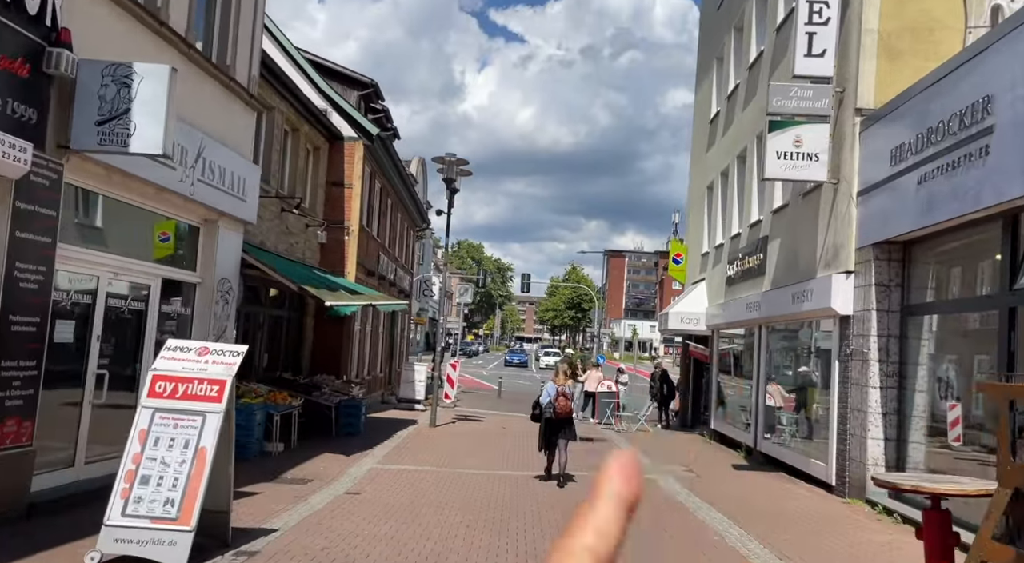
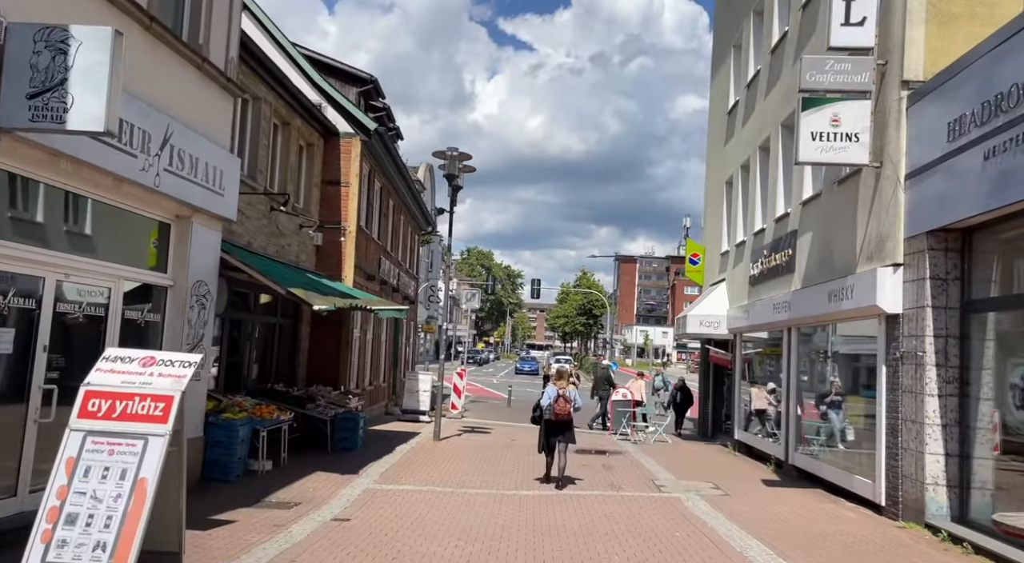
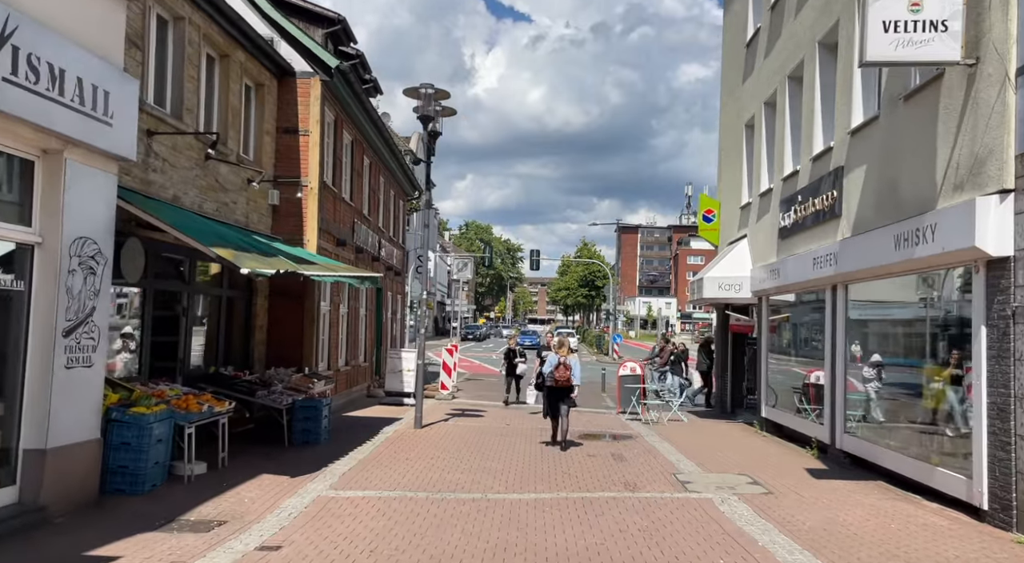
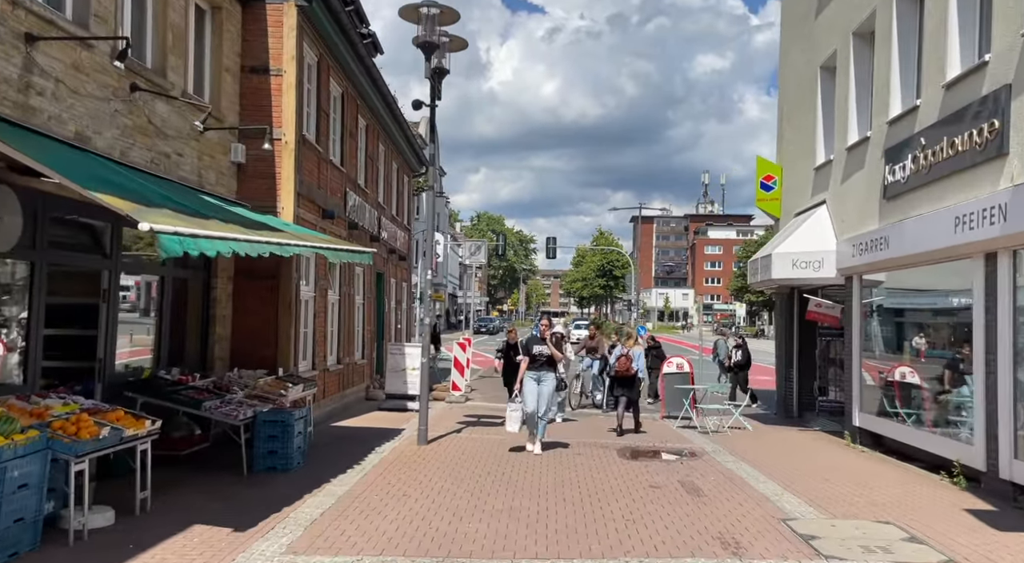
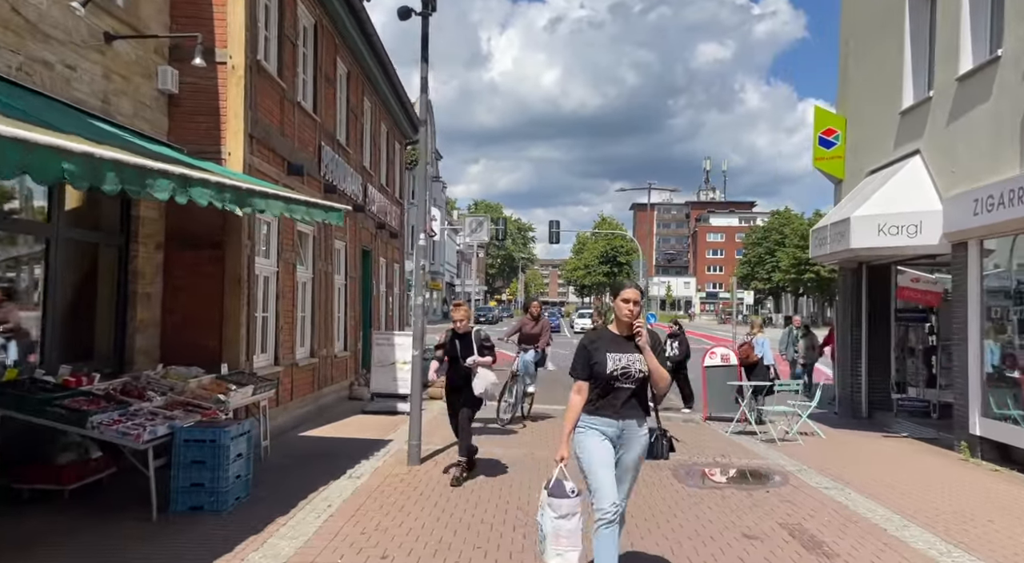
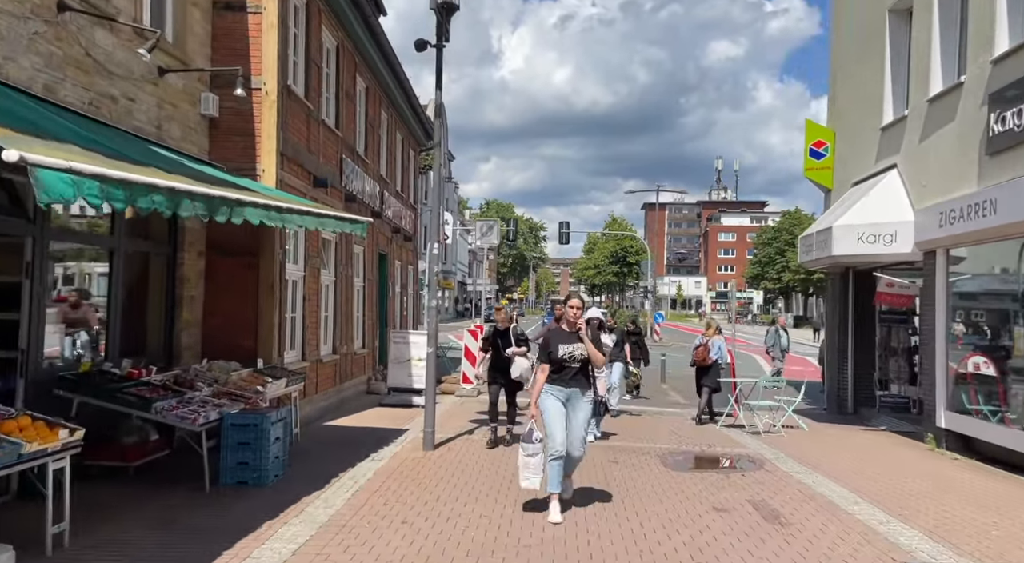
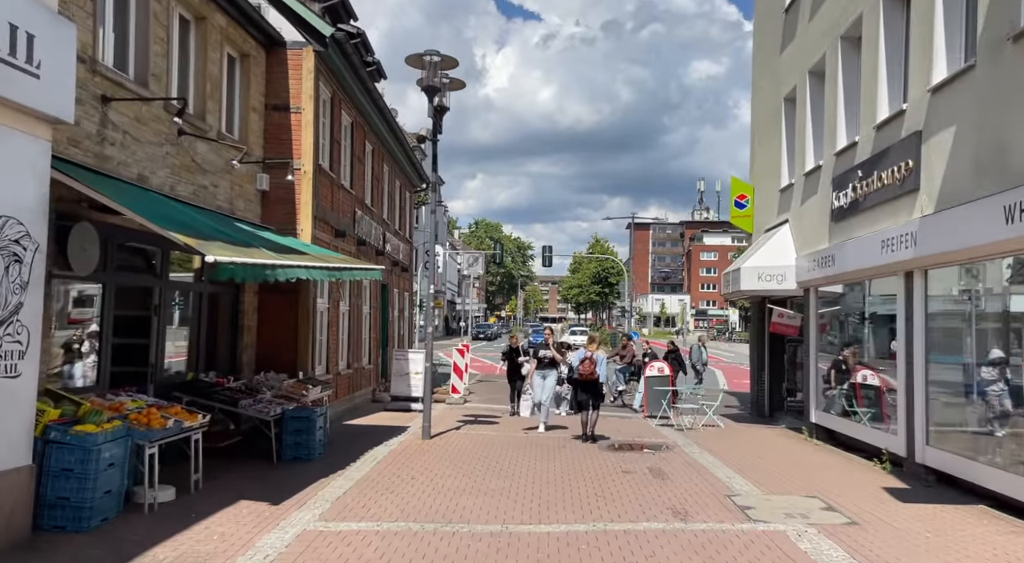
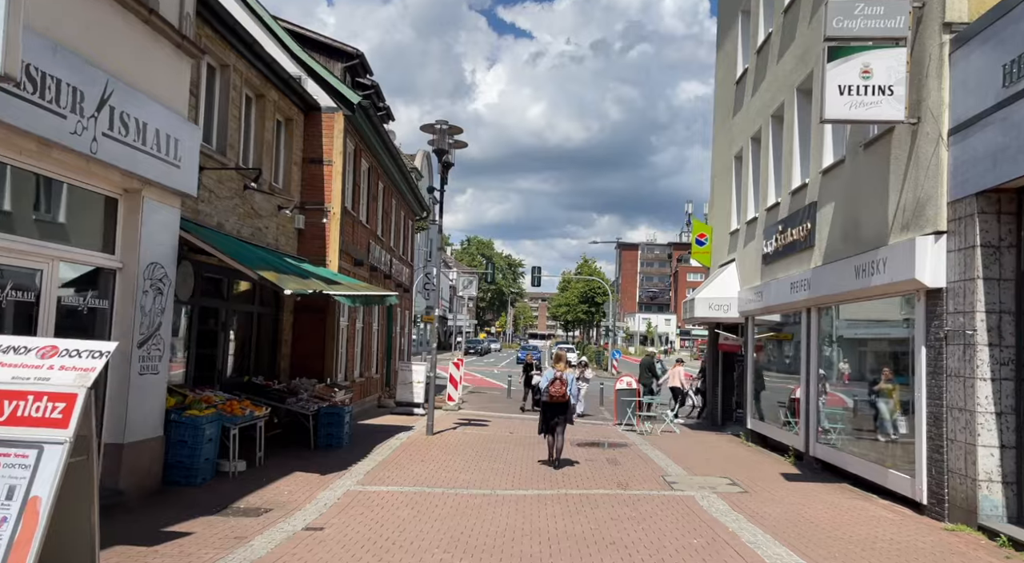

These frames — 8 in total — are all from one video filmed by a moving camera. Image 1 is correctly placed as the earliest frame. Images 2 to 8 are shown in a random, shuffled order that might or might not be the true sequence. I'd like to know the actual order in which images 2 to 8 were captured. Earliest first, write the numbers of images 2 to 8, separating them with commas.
2, 8, 3, 7, 4, 6, 5
